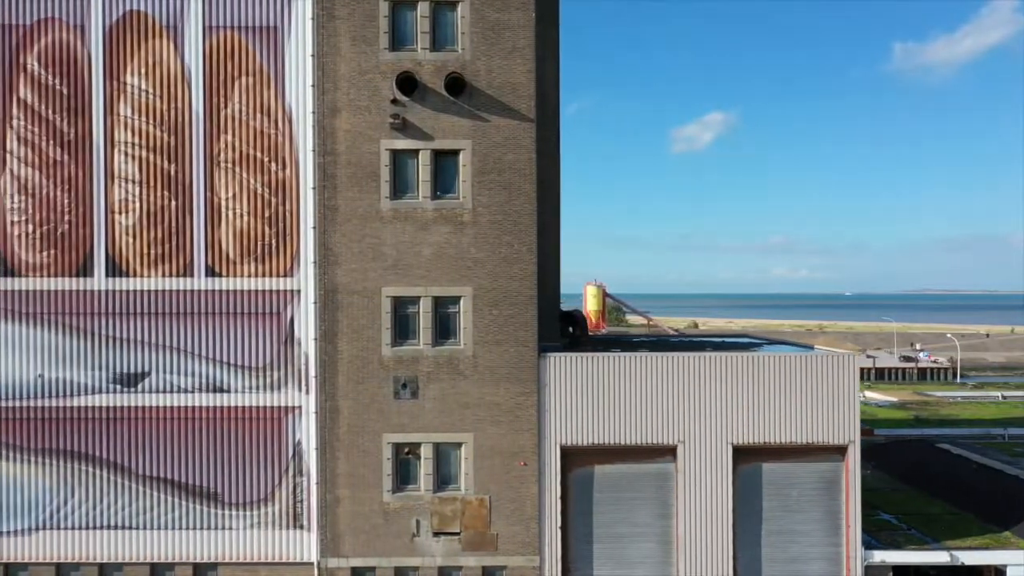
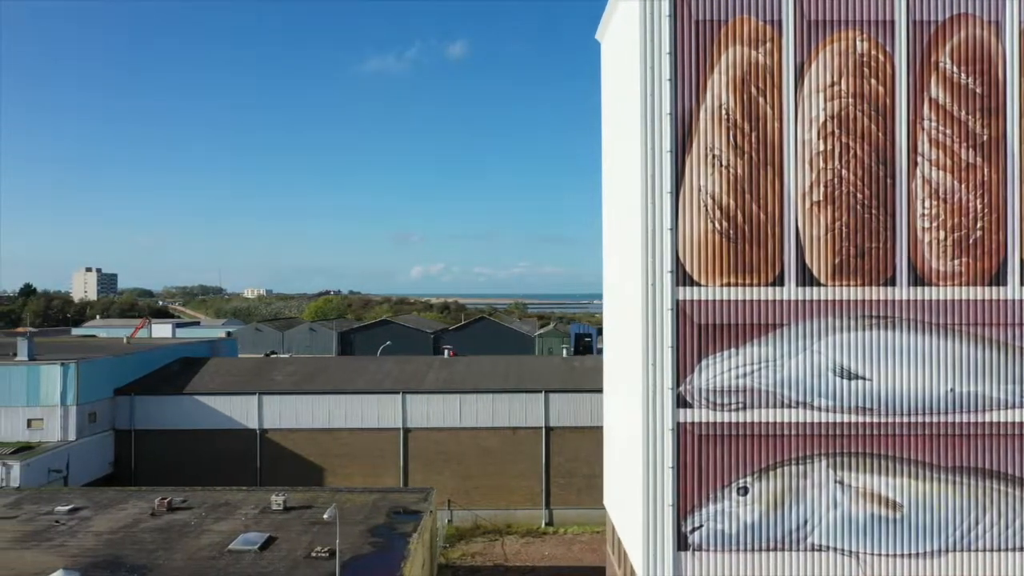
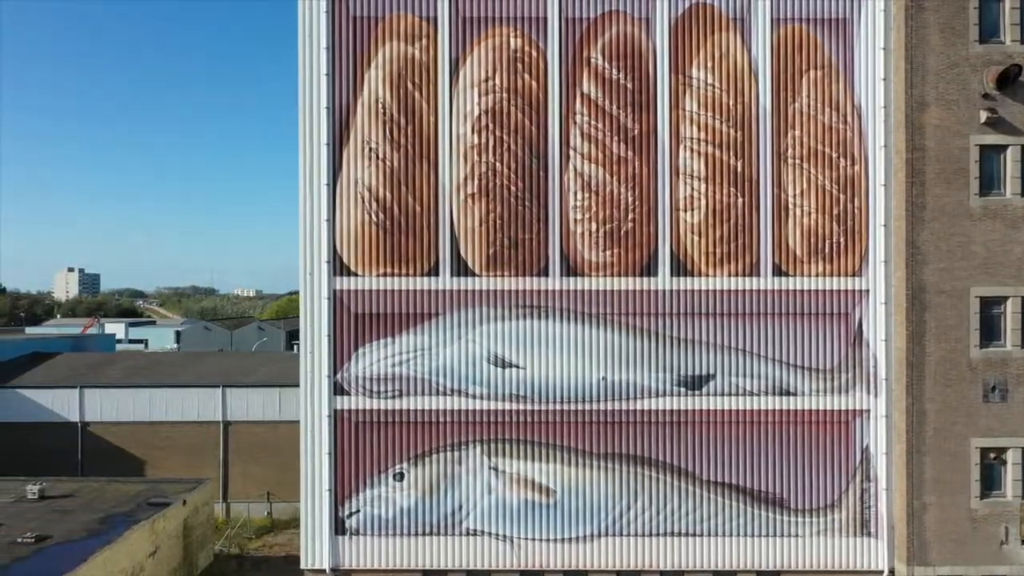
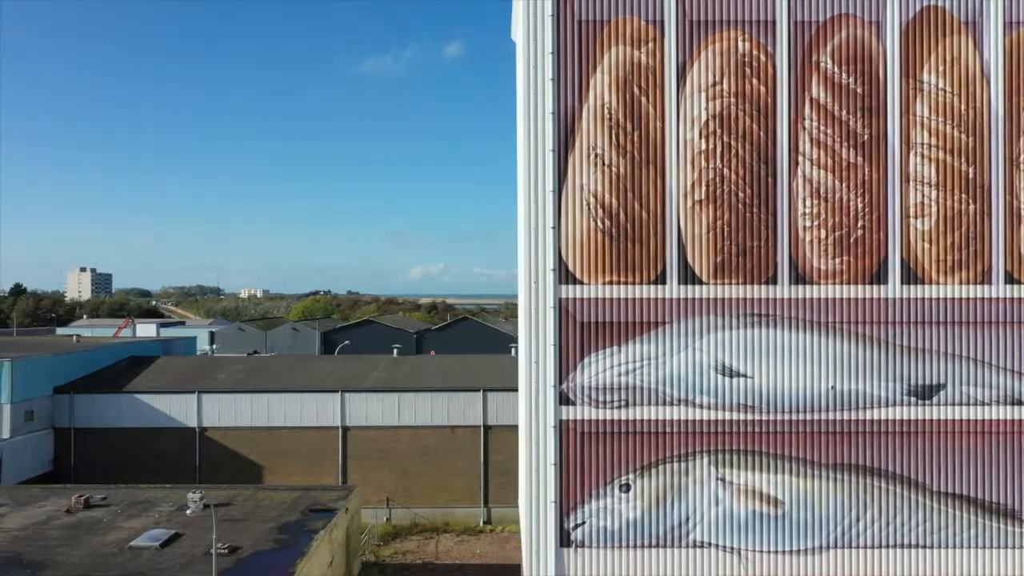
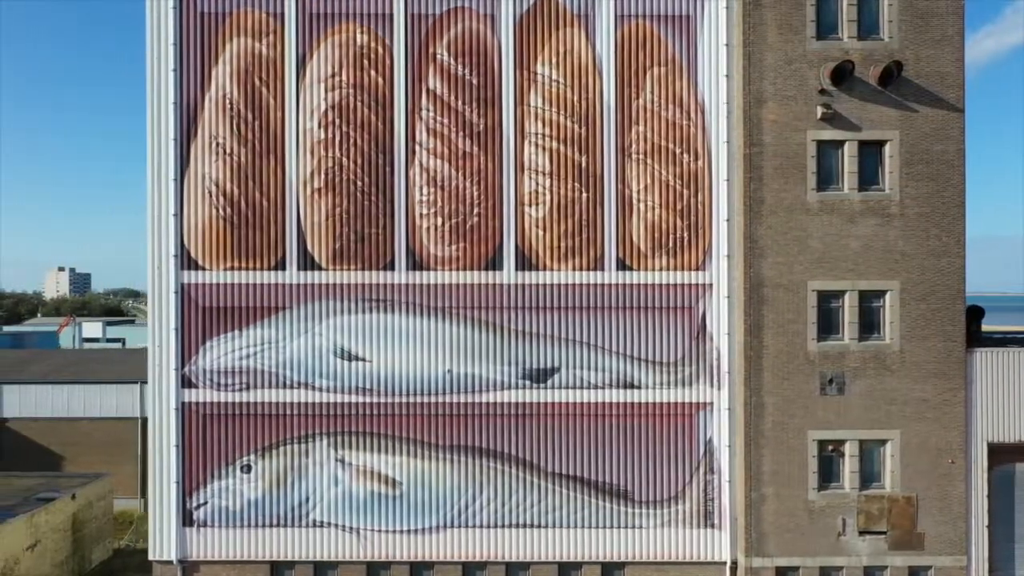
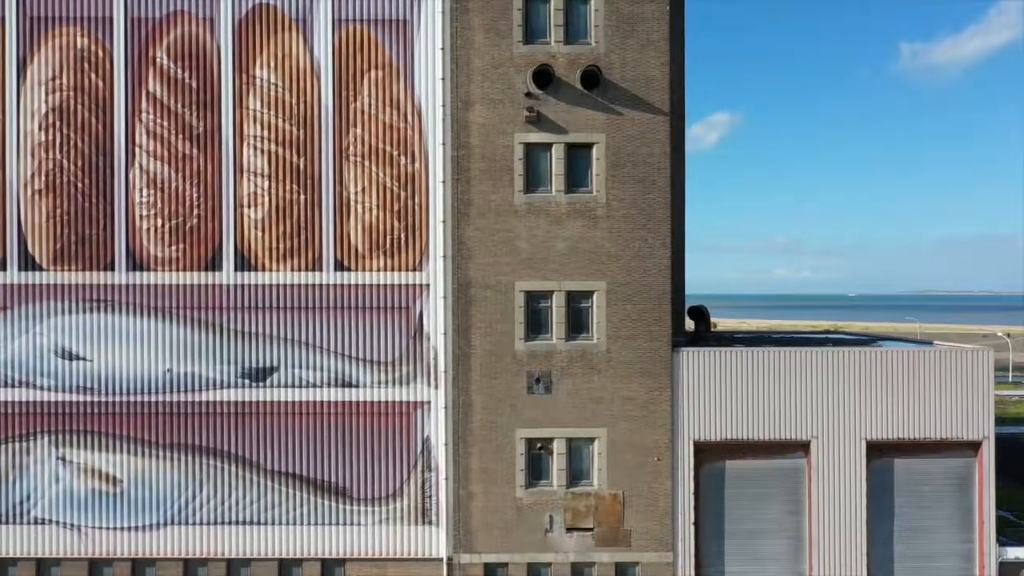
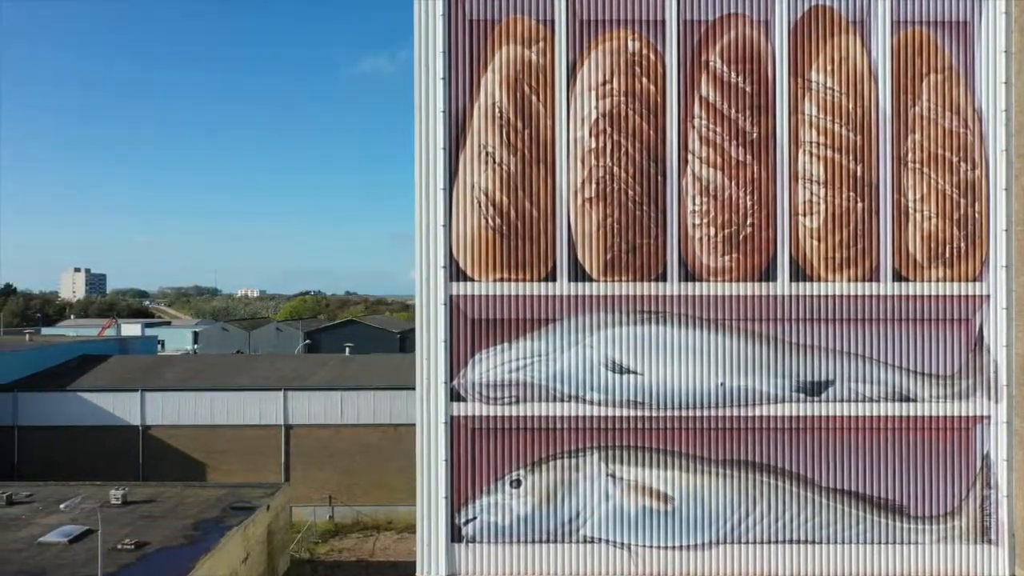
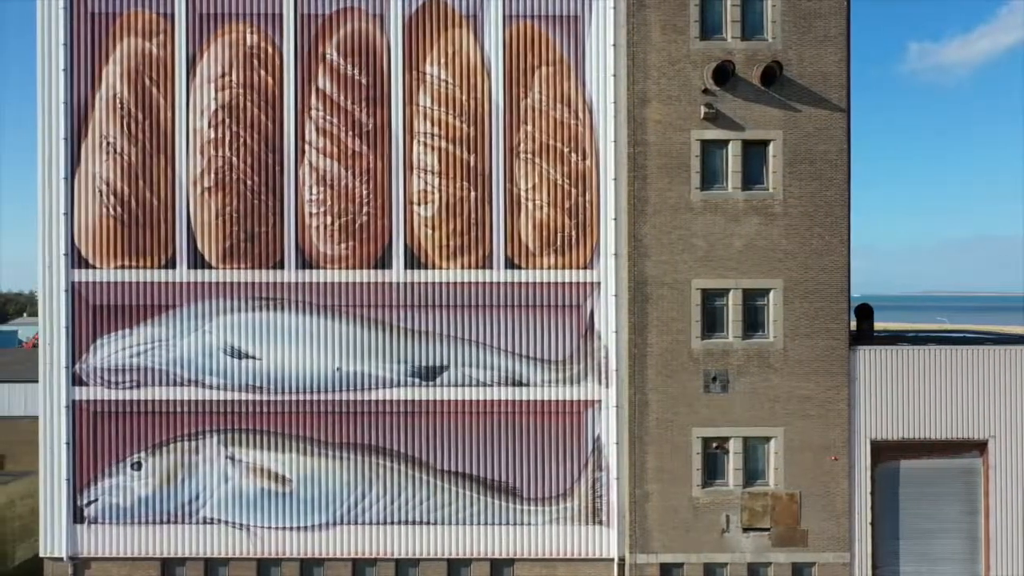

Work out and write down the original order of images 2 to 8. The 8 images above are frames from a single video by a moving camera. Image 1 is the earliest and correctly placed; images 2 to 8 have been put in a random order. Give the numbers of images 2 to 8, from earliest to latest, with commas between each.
6, 8, 5, 3, 7, 4, 2
